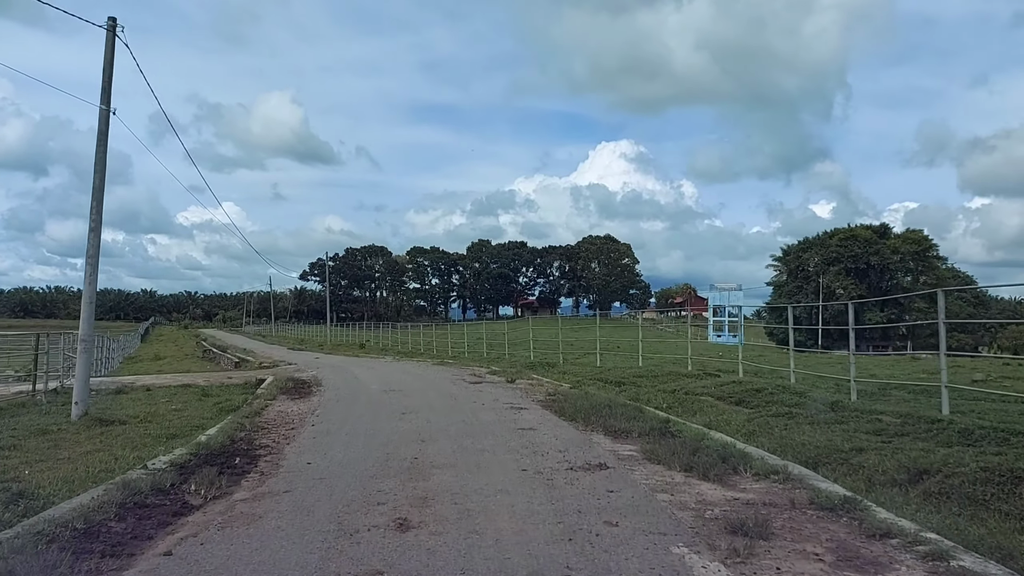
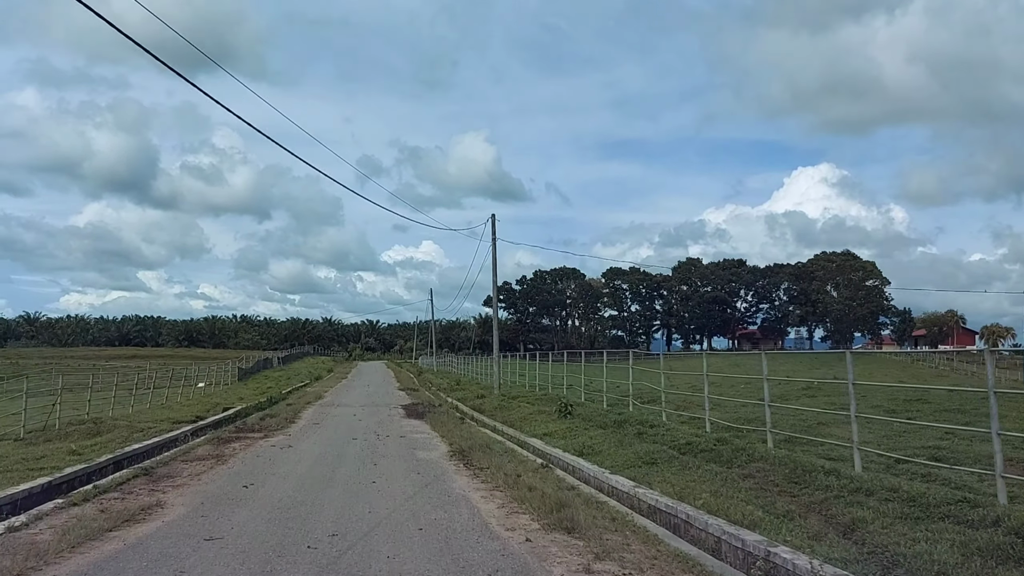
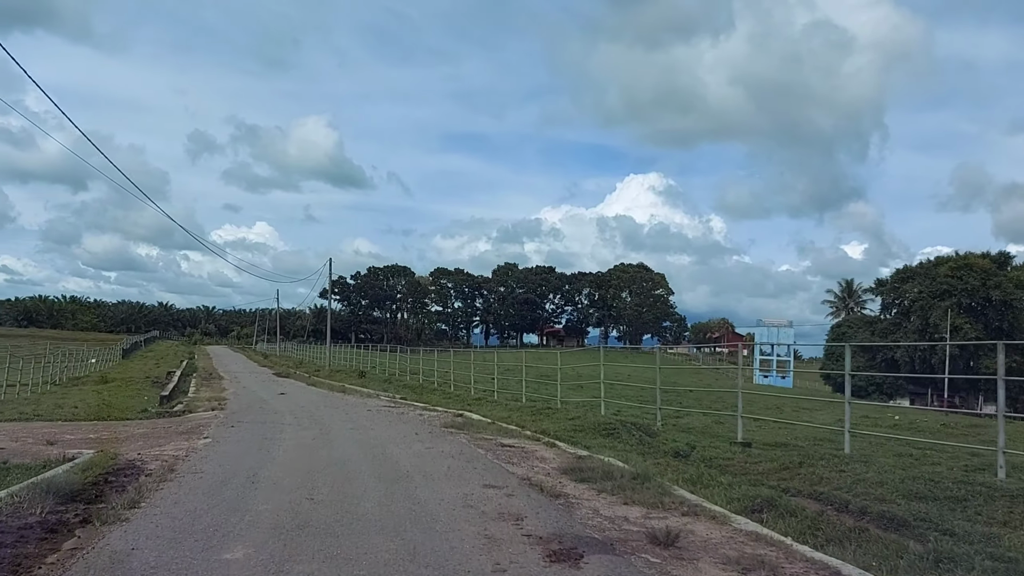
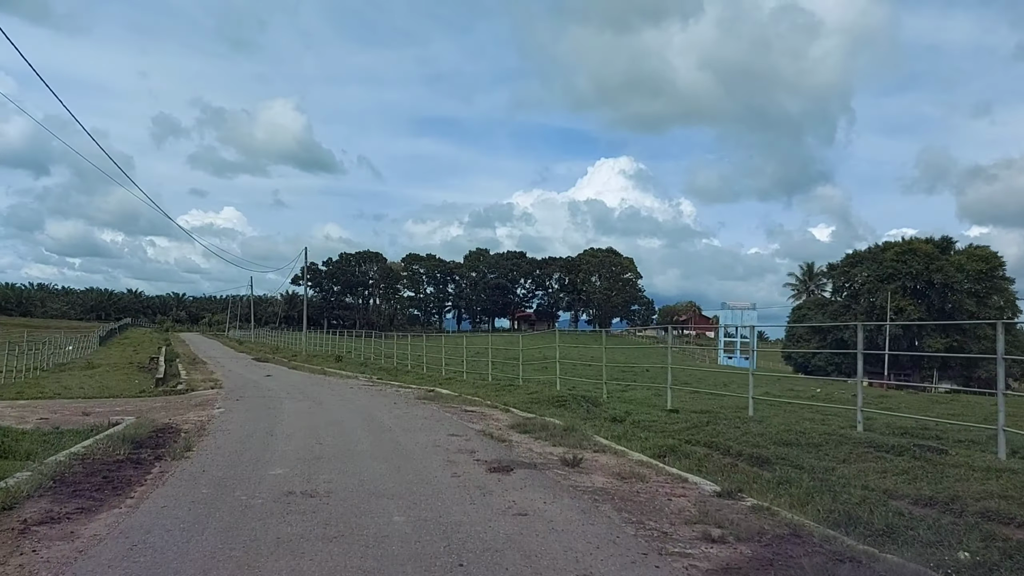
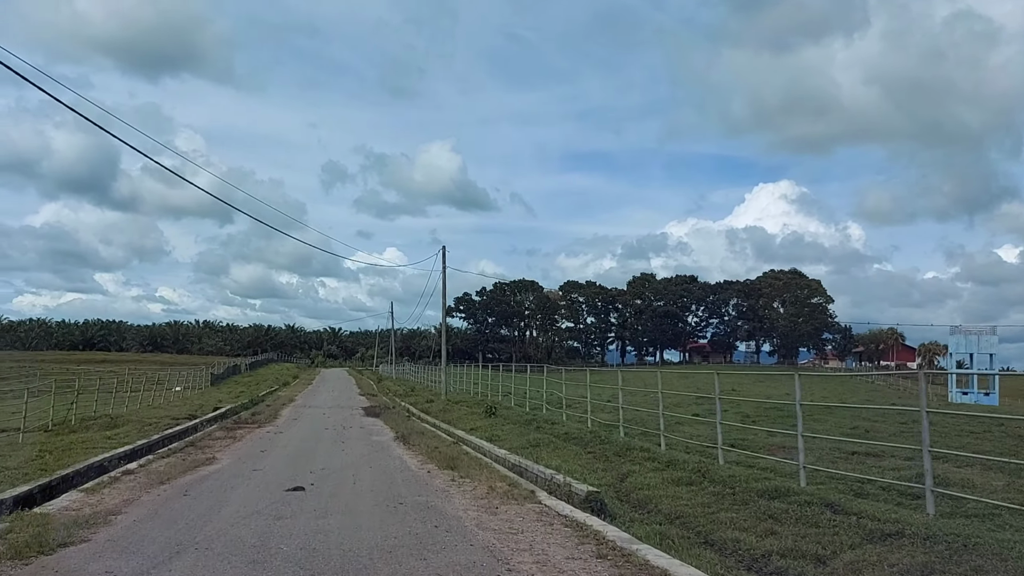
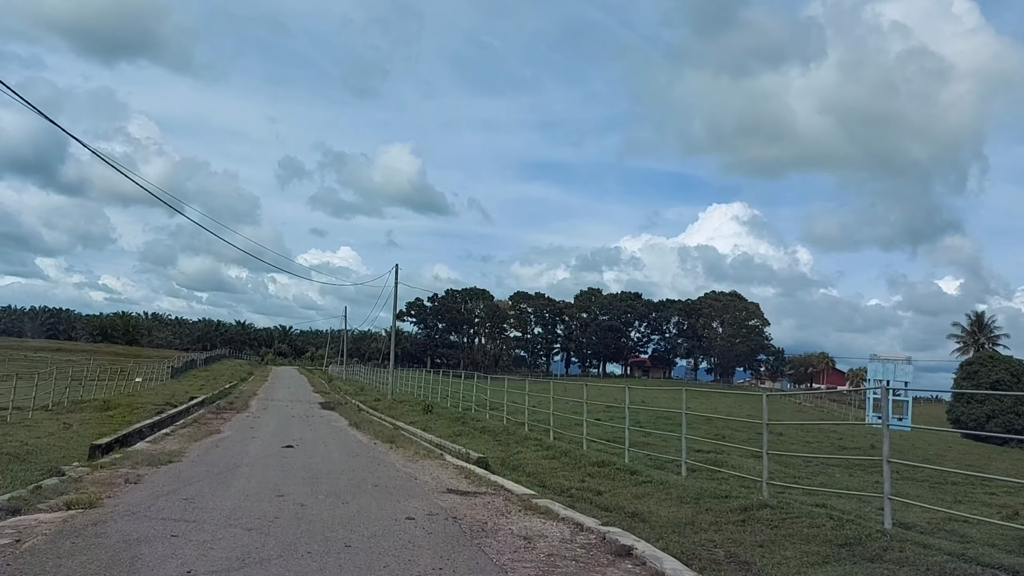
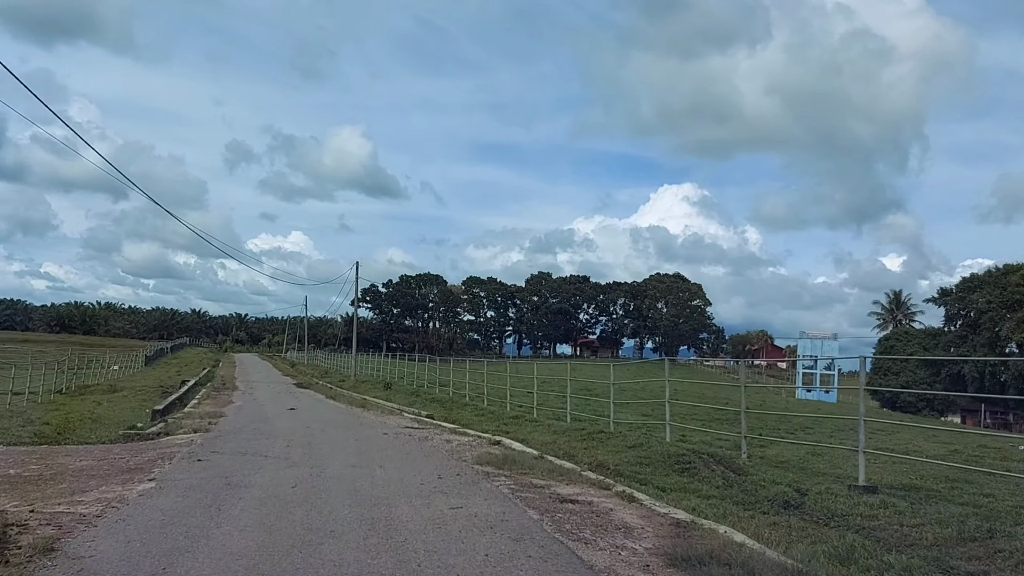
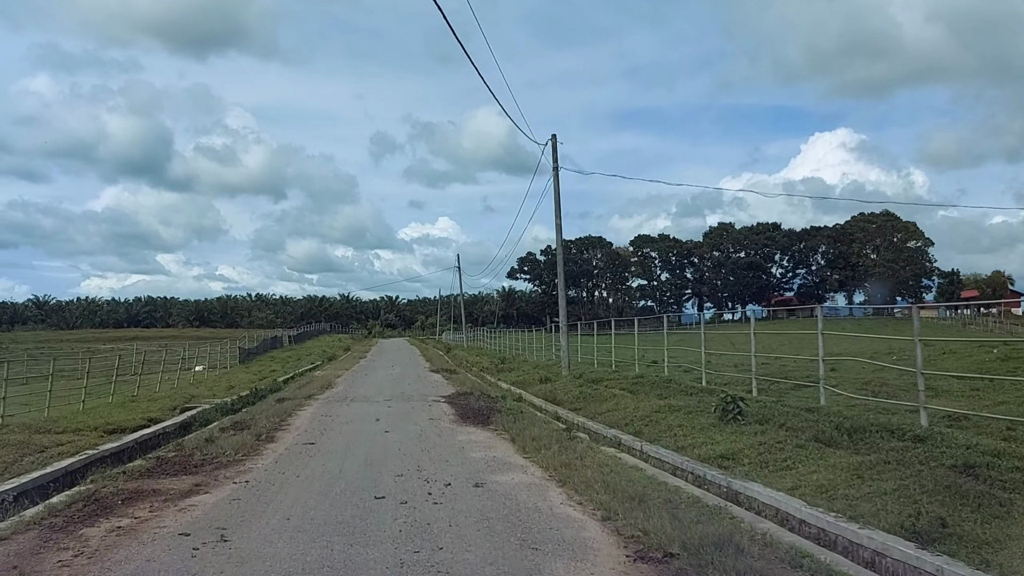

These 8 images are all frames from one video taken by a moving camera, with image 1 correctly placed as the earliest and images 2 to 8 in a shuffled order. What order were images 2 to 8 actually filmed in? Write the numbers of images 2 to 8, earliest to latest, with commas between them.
4, 3, 7, 6, 5, 2, 8
